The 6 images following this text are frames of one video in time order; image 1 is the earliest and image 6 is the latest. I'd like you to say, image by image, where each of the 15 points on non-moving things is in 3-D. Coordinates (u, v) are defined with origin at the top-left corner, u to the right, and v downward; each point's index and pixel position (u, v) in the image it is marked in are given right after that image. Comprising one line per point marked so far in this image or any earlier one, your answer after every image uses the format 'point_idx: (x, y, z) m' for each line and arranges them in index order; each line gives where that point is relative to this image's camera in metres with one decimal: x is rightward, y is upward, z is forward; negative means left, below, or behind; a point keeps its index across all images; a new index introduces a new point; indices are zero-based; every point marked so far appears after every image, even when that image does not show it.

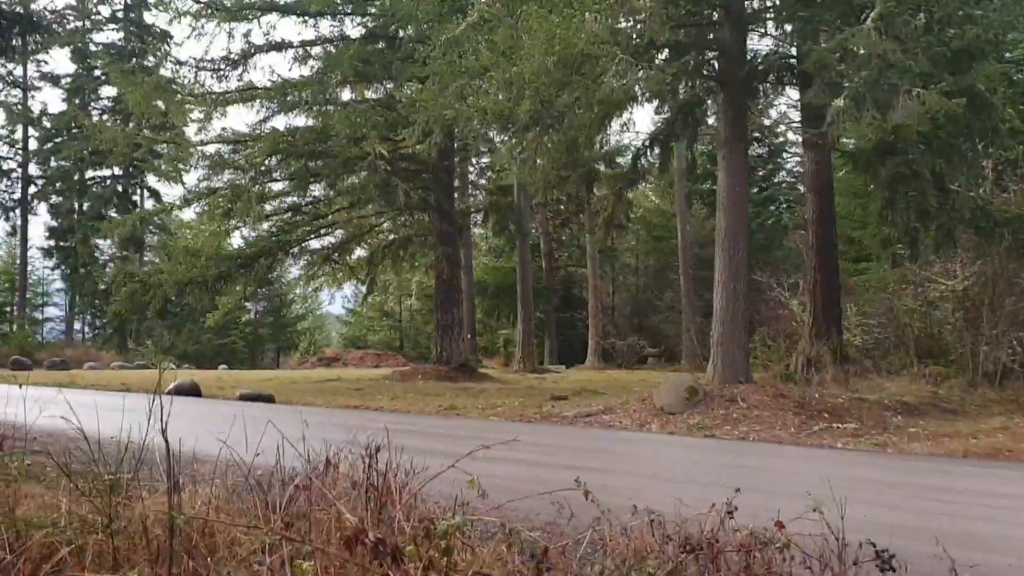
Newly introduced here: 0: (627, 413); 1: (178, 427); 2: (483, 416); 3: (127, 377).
0: (+1.3, -1.4, +9.4) m
1: (-3.3, -1.3, +8.0) m
2: (-0.3, -1.6, +10.2) m
3: (-8.4, -2.0, +18.5) m
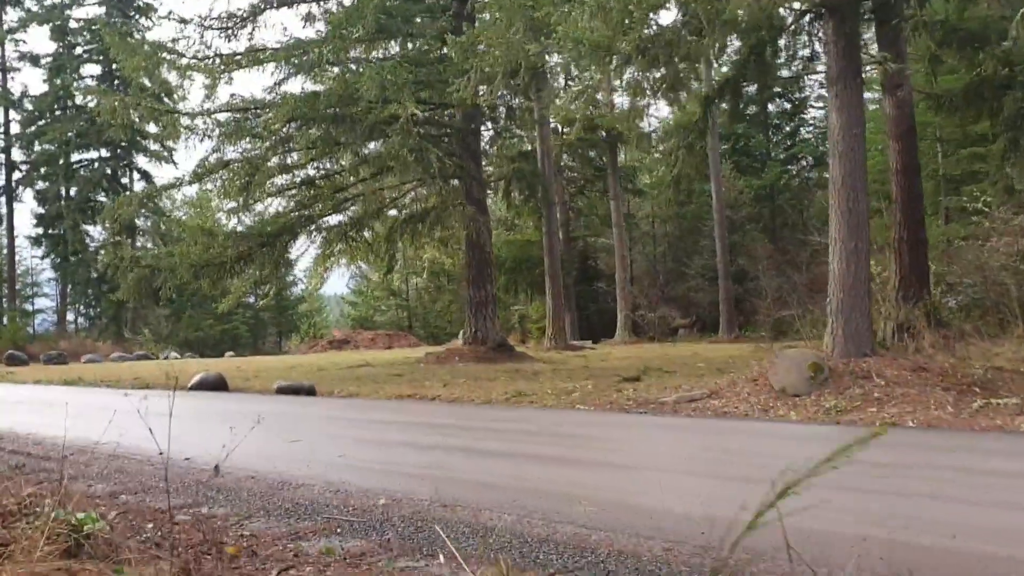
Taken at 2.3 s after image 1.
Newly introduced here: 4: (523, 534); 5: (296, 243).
0: (+2.2, -1.1, +8.2) m
1: (-2.4, -1.1, +6.7) m
2: (+0.5, -1.2, +8.9) m
3: (-7.6, -1.7, +17.1) m
4: (+0.1, -1.0, +3.4) m
5: (-4.1, +0.8, +15.7) m
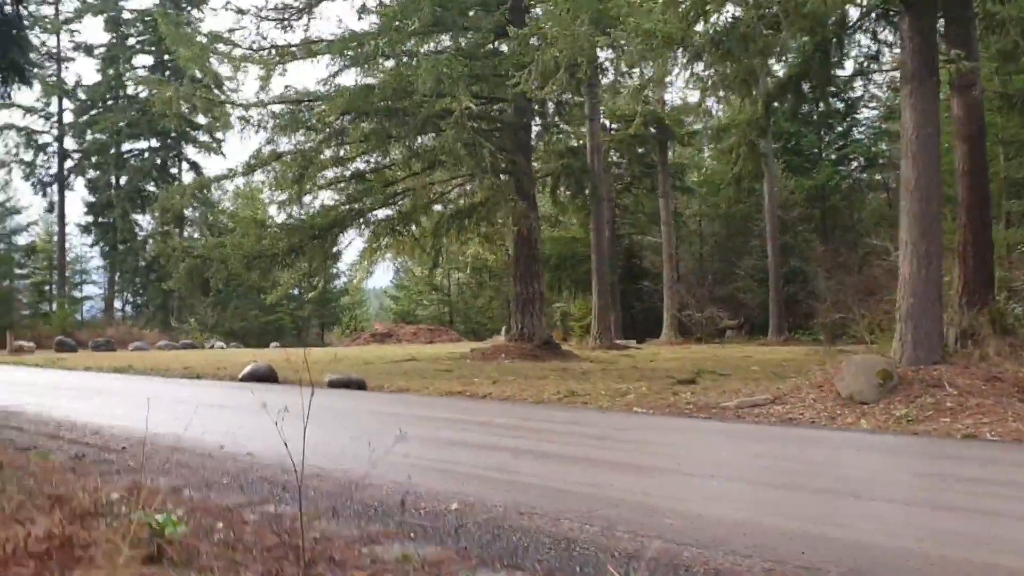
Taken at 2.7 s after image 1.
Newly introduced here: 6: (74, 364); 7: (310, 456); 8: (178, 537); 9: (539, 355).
0: (+2.7, -1.1, +7.9) m
1: (-1.9, -1.1, +6.7) m
2: (+1.1, -1.2, +8.7) m
3: (-6.7, -1.5, +17.3) m
4: (+0.4, -1.0, +3.3) m
5: (-3.2, +0.9, +15.7) m
6: (-9.3, -1.6, +17.9) m
7: (-1.3, -1.1, +5.3) m
8: (-1.1, -0.8, +2.8) m
9: (+0.5, -1.2, +15.5) m
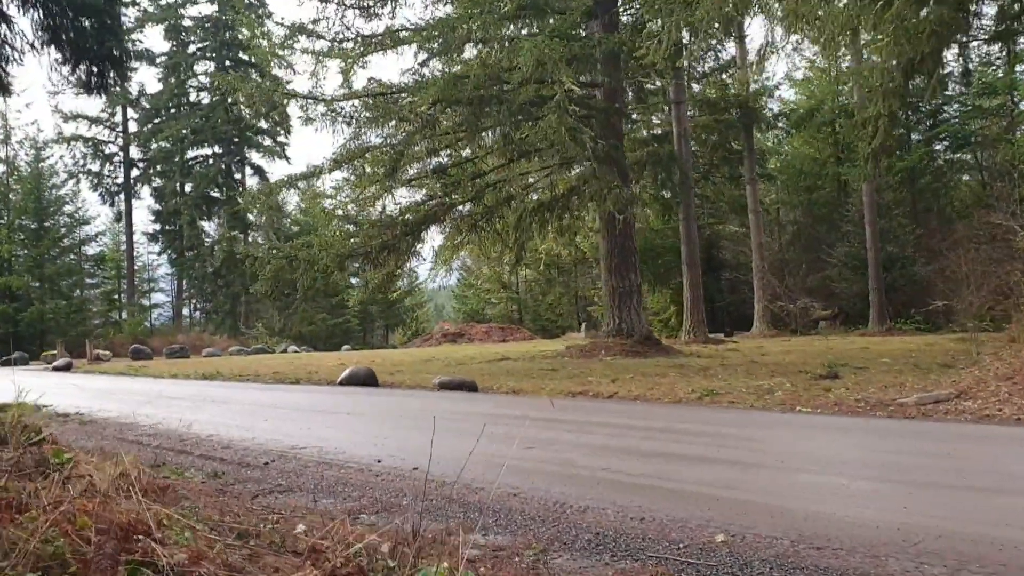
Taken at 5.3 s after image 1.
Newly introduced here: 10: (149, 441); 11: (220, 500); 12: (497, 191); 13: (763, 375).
0: (+4.0, -0.9, +7.0) m
1: (-0.7, -1.0, +6.0) m
2: (+2.5, -1.1, +7.9) m
3: (-4.8, -1.5, +16.9) m
4: (+1.4, -0.9, +2.5) m
5: (-1.5, +1.0, +15.1) m
6: (-7.4, -1.7, +17.6) m
7: (-0.2, -1.0, +4.6) m
8: (-0.1, -0.8, +2.1) m
9: (+2.3, -1.1, +14.7) m
10: (-2.8, -1.2, +6.4) m
11: (-1.4, -1.0, +4.1) m
12: (-0.2, +1.8, +15.2) m
13: (+3.1, -1.1, +10.3) m
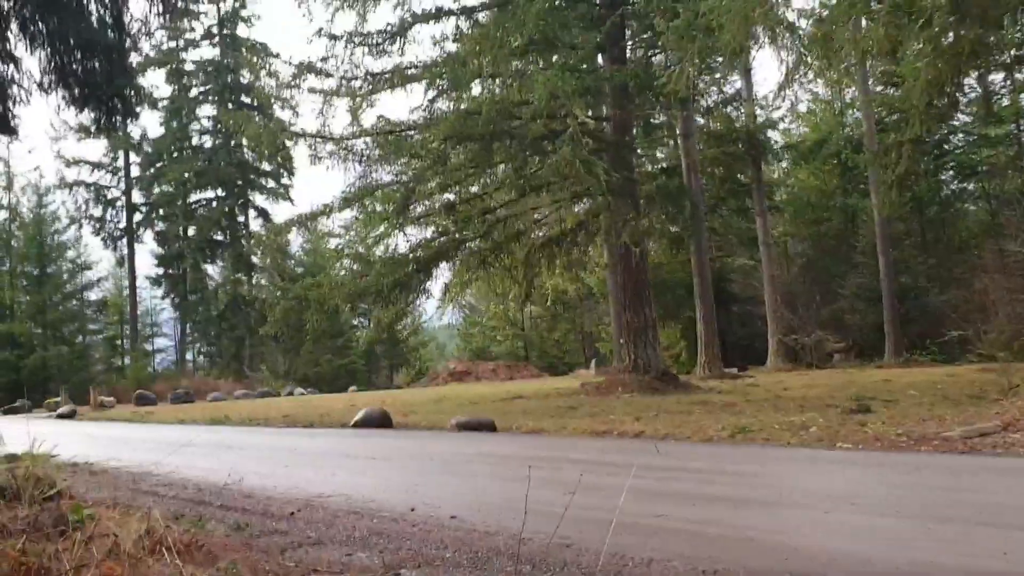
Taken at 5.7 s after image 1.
0: (+4.2, -1.1, +6.7) m
1: (-0.4, -1.3, +5.7) m
2: (+2.7, -1.4, +7.6) m
3: (-4.5, -2.3, +16.6) m
4: (+1.6, -1.0, +2.2) m
5: (-1.3, +0.3, +14.9) m
6: (-7.1, -2.6, +17.3) m
7: (+0.1, -1.2, +4.3) m
8: (+0.1, -0.8, +1.8) m
9: (+2.5, -1.7, +14.4) m
10: (-2.5, -1.5, +6.1) m
11: (-1.2, -1.2, +3.8) m
12: (0.0, +1.1, +15.1) m
13: (+3.3, -1.4, +10.0) m
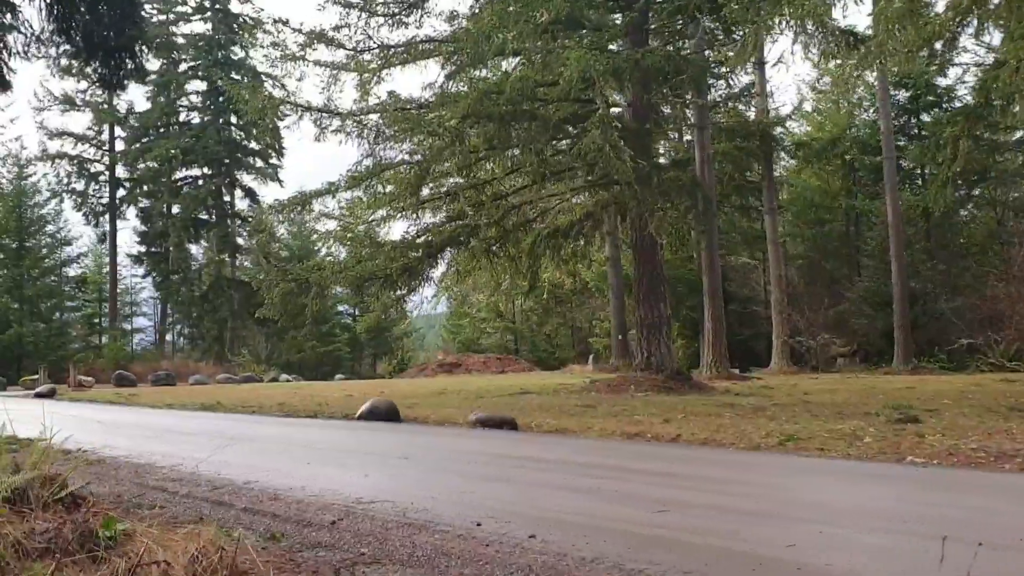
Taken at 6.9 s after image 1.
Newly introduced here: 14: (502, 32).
0: (+4.6, -1.2, +6.2) m
1: (-0.1, -1.2, +5.1) m
2: (+3.0, -1.4, +7.0) m
3: (-4.4, -2.0, +15.9) m
4: (+2.1, -1.0, +1.6) m
5: (-1.0, +0.5, +14.2) m
6: (-7.1, -2.2, +16.5) m
7: (+0.5, -1.1, +3.7) m
8: (+0.6, -0.8, +1.2) m
9: (+2.7, -1.6, +13.9) m
10: (-2.2, -1.3, +5.4) m
11: (-0.8, -1.1, +3.2) m
12: (+0.2, +1.3, +14.4) m
13: (+3.6, -1.4, +9.4) m
14: (-0.1, +3.6, +11.9) m
